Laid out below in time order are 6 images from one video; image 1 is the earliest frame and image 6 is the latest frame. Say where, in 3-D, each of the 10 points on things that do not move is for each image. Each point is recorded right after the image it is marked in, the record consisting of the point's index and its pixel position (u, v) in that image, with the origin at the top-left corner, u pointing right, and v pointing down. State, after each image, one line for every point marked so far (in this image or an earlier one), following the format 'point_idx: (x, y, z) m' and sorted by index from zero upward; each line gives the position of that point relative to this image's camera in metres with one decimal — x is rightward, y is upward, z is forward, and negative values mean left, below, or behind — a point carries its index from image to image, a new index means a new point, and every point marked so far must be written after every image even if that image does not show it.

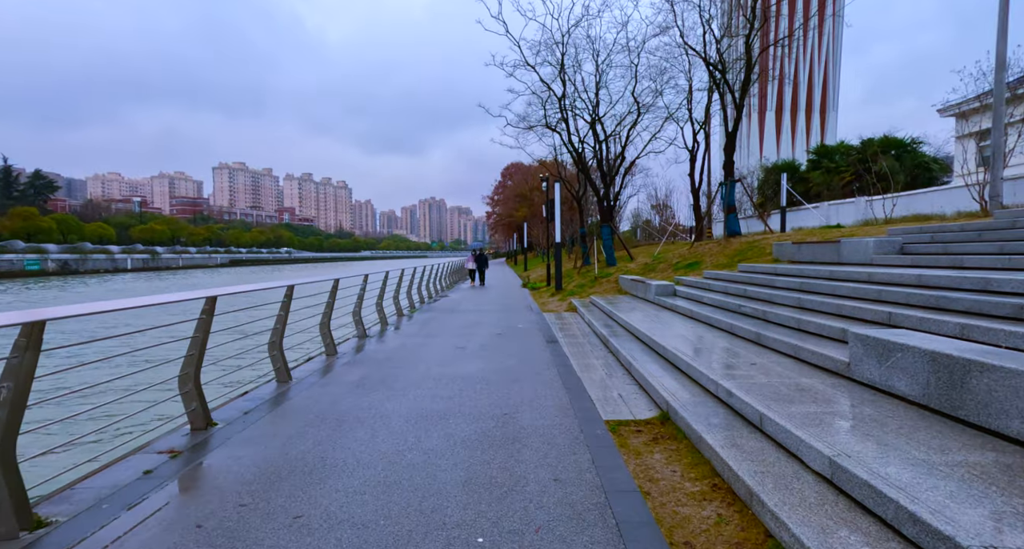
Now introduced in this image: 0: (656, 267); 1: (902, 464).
0: (+4.7, +0.3, +15.5) m
1: (+2.1, -1.0, +2.5) m
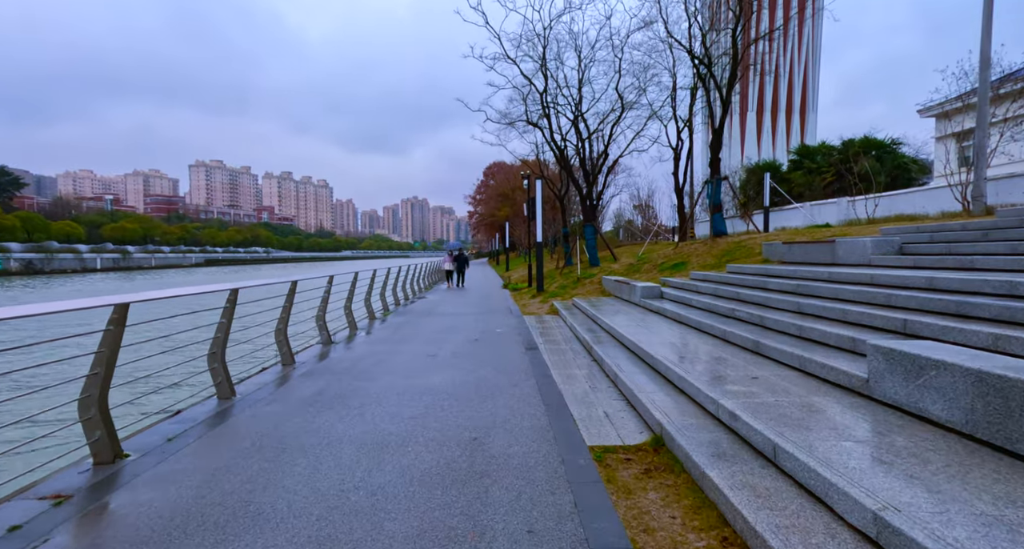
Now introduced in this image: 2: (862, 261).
0: (+4.0, +0.2, +15.1) m
1: (+1.9, -1.0, +2.0) m
2: (+5.6, +0.2, +7.6) m
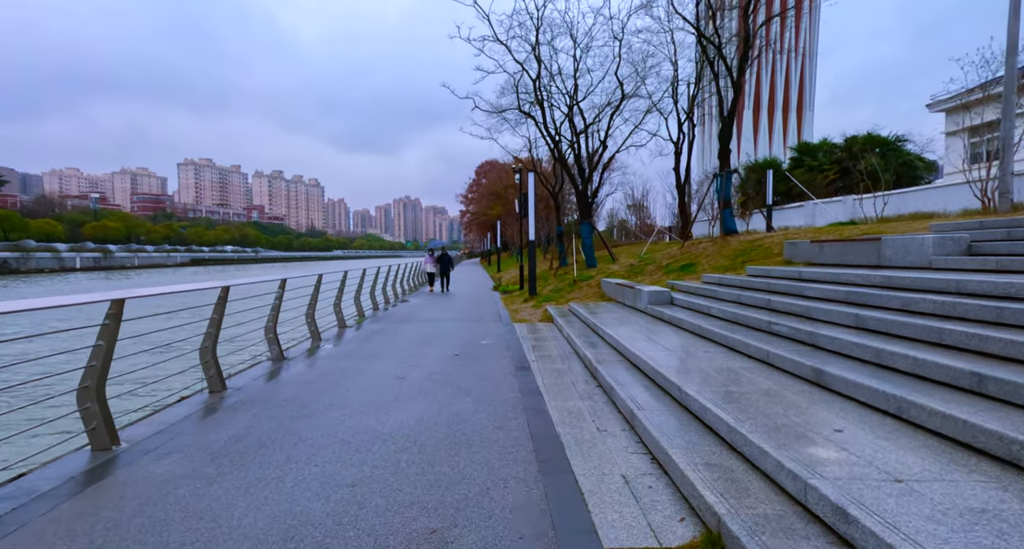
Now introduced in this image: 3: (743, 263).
0: (+3.8, +0.2, +13.7) m
1: (+1.8, -1.1, +0.6) m
2: (+5.4, +0.2, +6.4) m
3: (+5.0, +0.2, +10.4) m
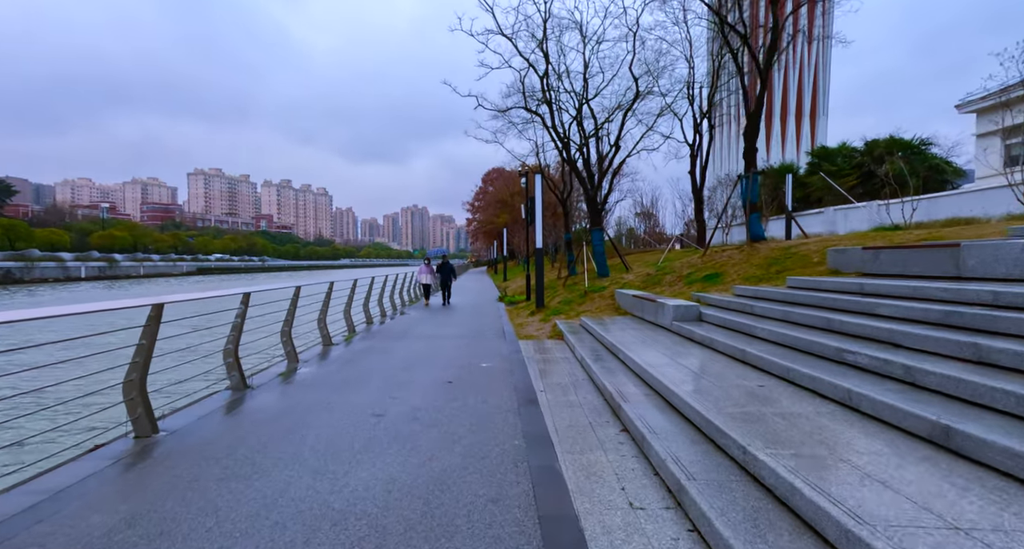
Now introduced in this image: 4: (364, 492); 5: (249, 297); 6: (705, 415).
0: (+3.9, -0.1, +12.6) m
1: (+1.7, -1.1, -0.6) m
2: (+5.5, 0.0, +5.1) m
3: (+5.1, 0.0, +9.2) m
4: (-1.0, -1.5, +3.4) m
5: (-3.4, -0.3, +6.2) m
6: (+1.6, -1.2, +3.9) m
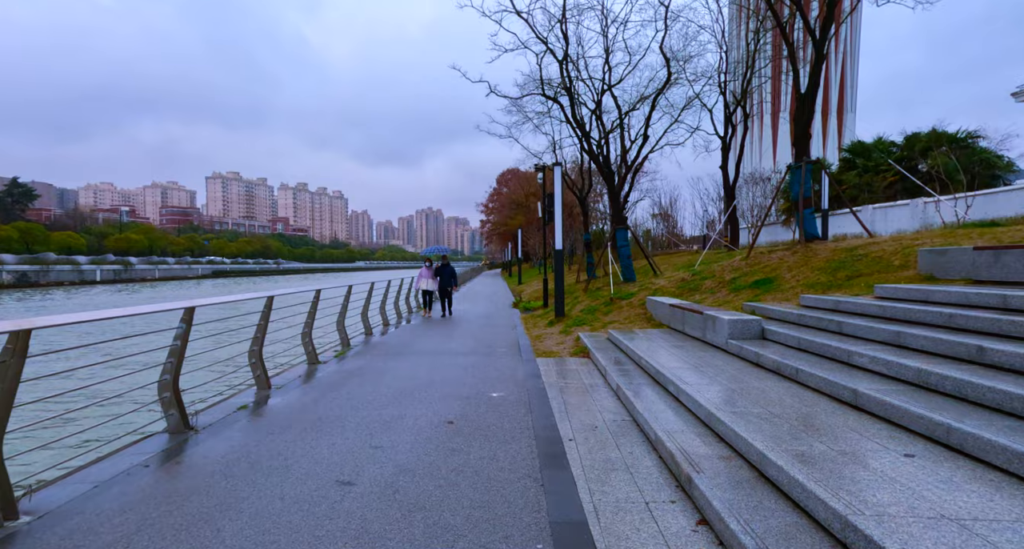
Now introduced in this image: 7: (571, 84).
0: (+4.3, -0.2, +11.0) m
1: (+1.7, -1.2, -2.1) m
2: (+5.6, -0.1, +3.5) m
3: (+5.4, -0.1, +7.6) m
4: (-0.9, -1.6, +1.9) m
5: (-3.3, -0.4, +4.9) m
6: (+1.7, -1.2, +2.4) m
7: (+2.4, +7.6, +19.3) m
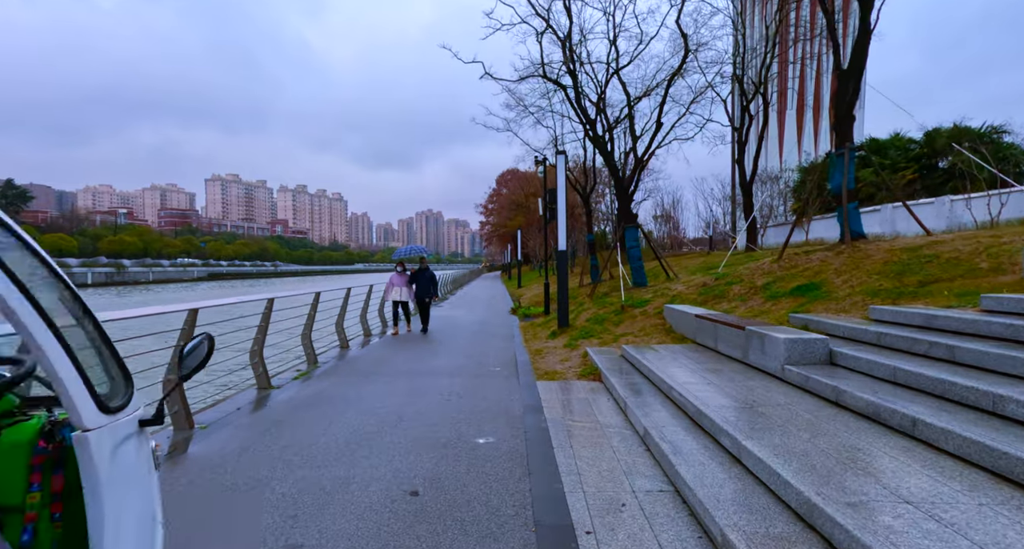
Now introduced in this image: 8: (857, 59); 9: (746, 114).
0: (+4.2, -0.3, +9.5) m
1: (+1.6, -1.2, -3.6) m
2: (+5.5, -0.1, +2.0) m
3: (+5.3, -0.2, +6.1) m
4: (-1.0, -1.6, +0.5) m
5: (-3.3, -0.5, +3.4) m
6: (+1.6, -1.3, +0.9) m
7: (+2.3, +7.5, +17.9) m
8: (+6.8, +4.3, +9.6) m
9: (+9.4, +6.3, +19.2) m
